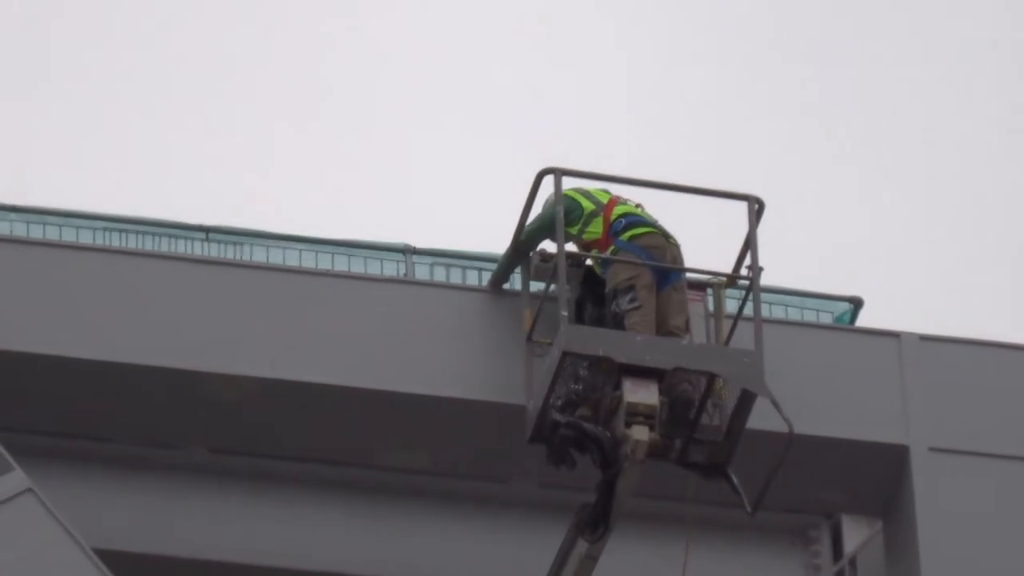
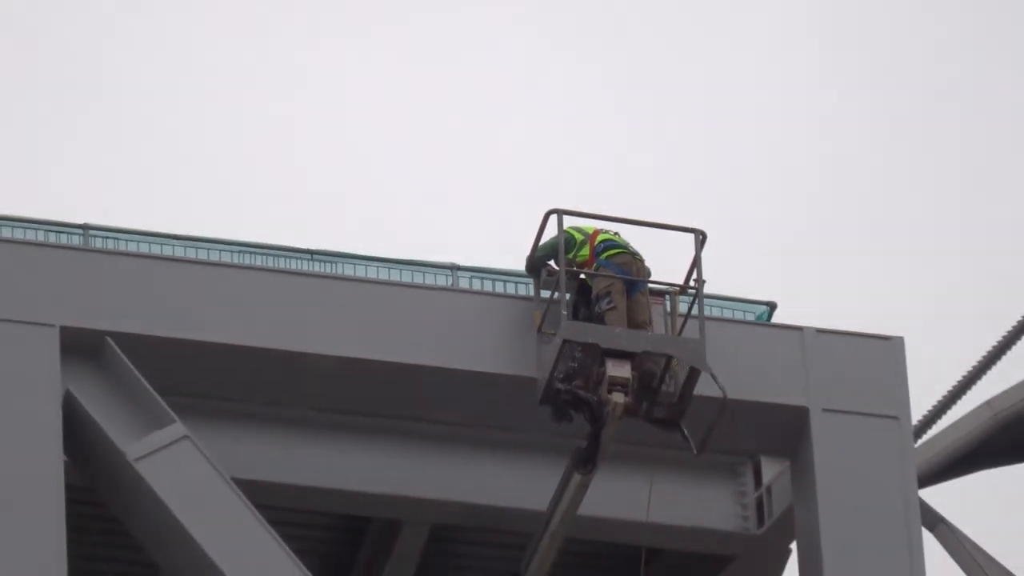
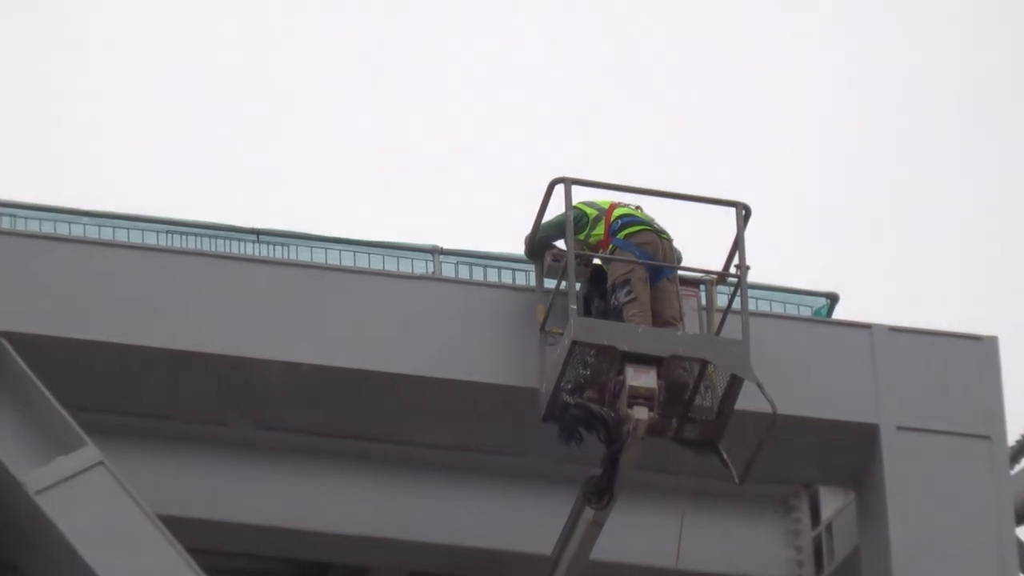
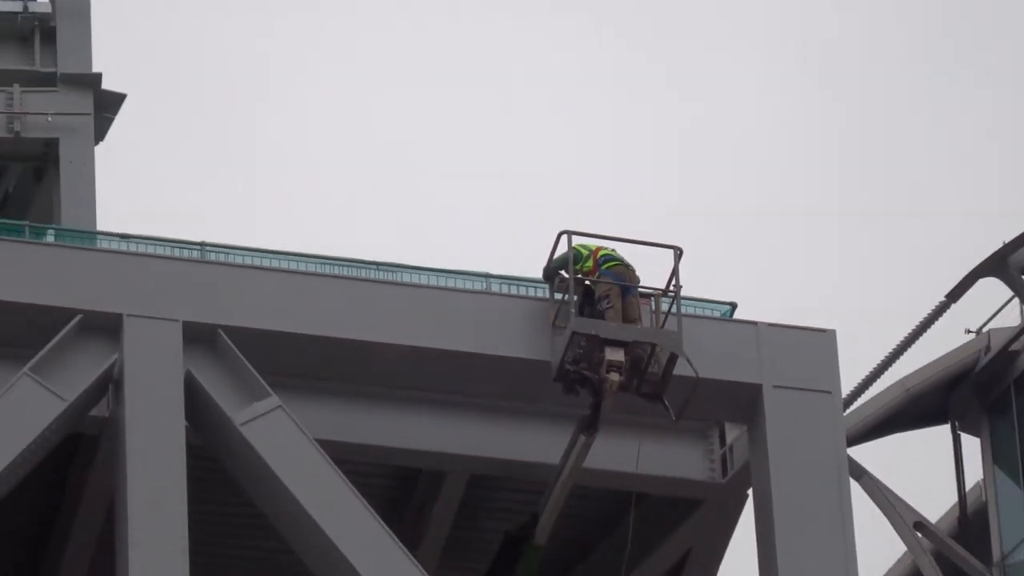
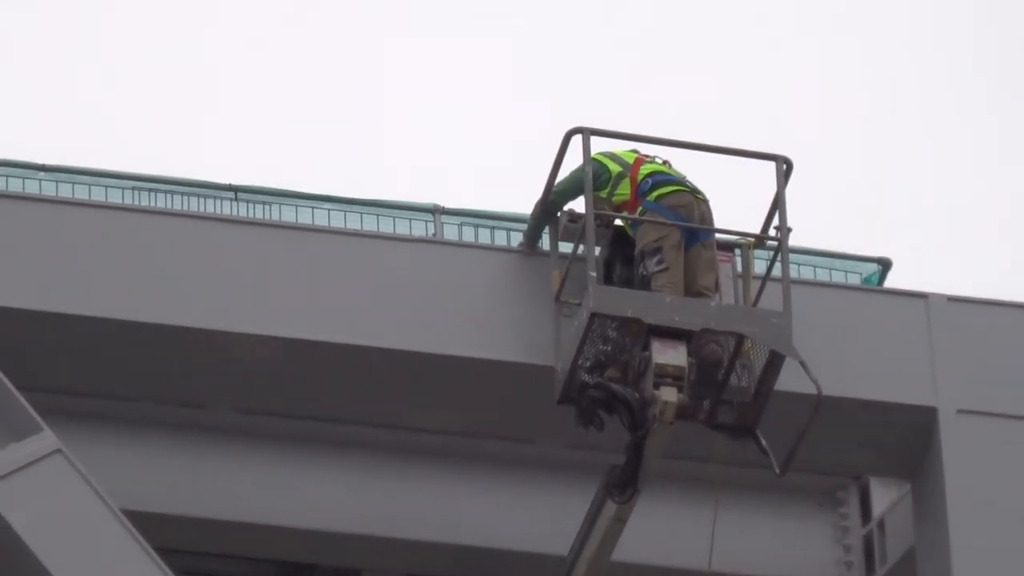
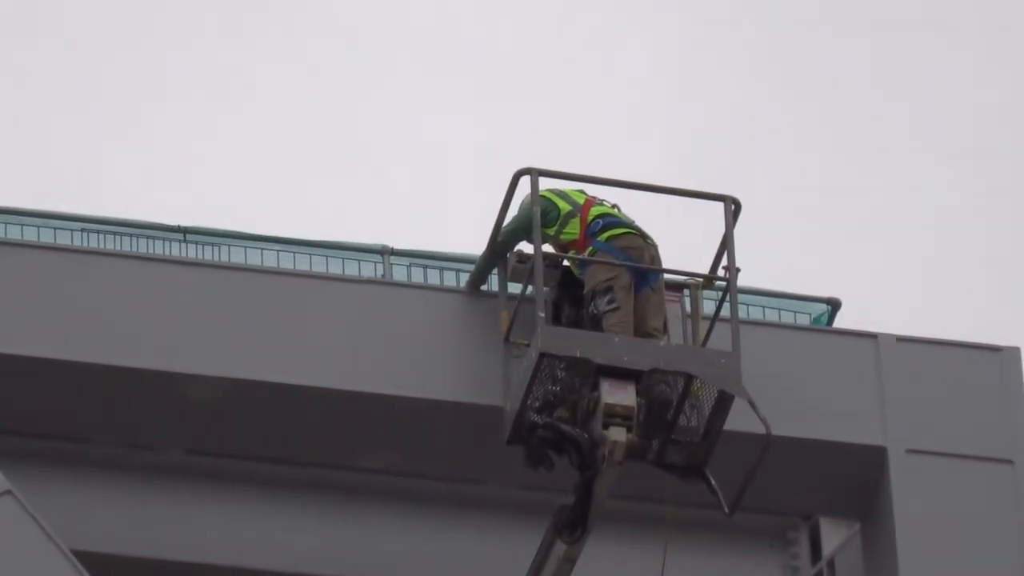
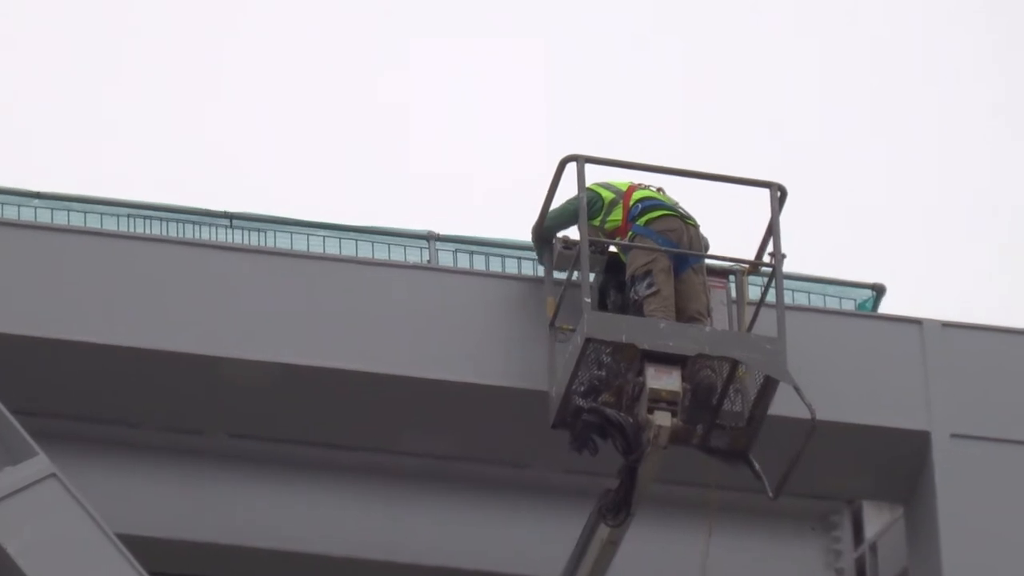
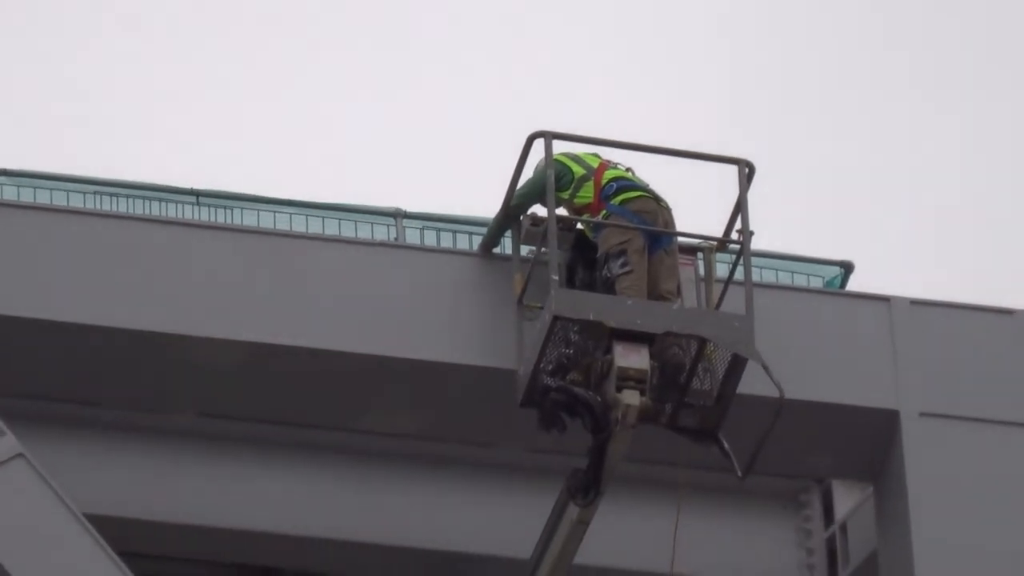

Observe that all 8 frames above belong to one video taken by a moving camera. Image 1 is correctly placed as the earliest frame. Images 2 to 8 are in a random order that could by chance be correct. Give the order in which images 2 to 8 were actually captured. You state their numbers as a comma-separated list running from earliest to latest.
6, 8, 5, 7, 3, 2, 4
